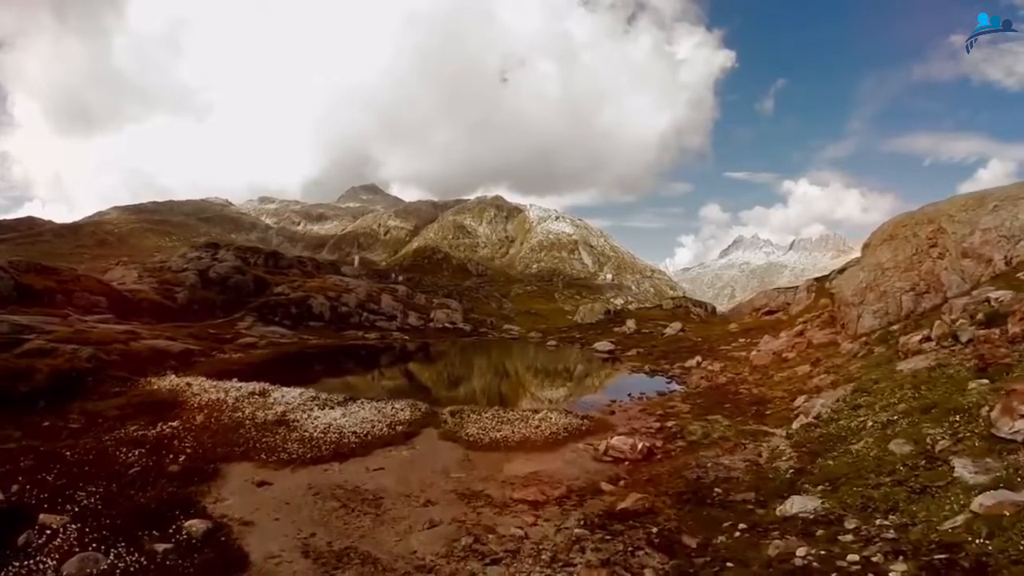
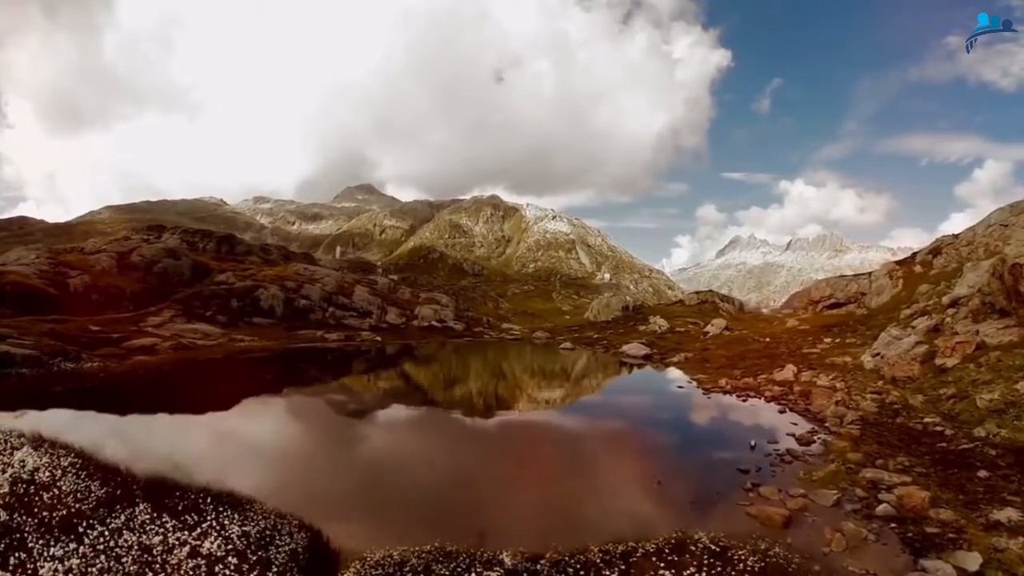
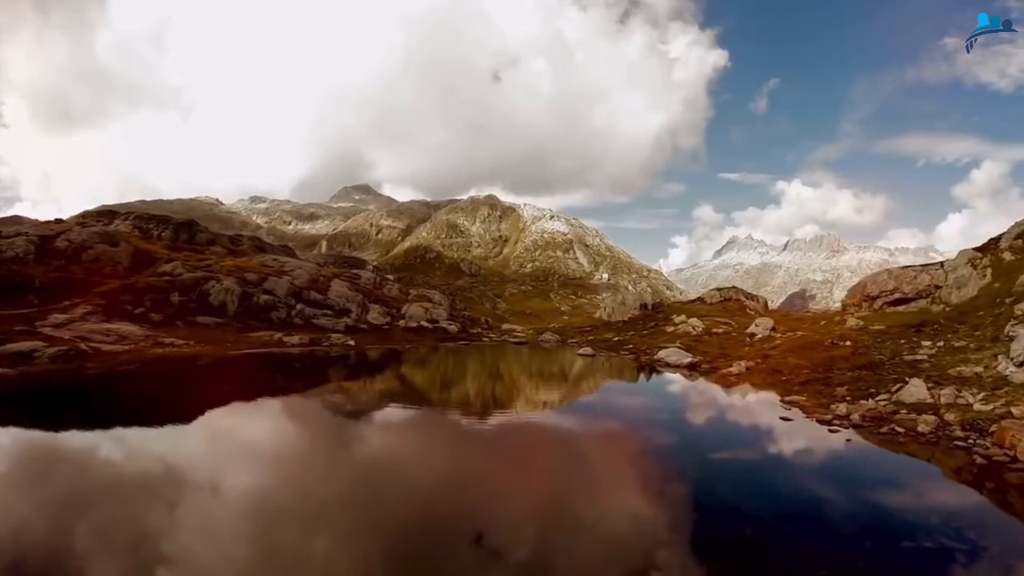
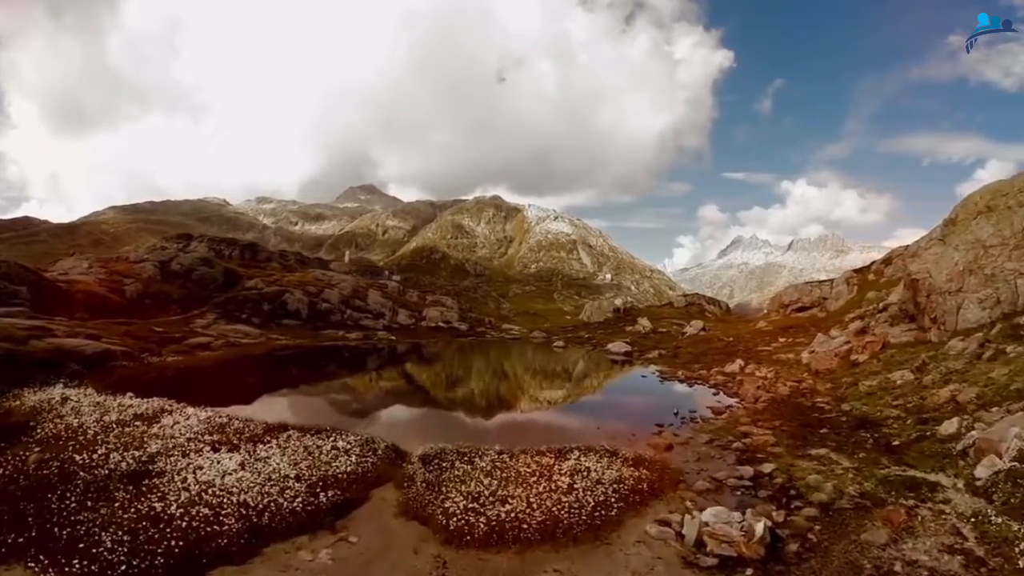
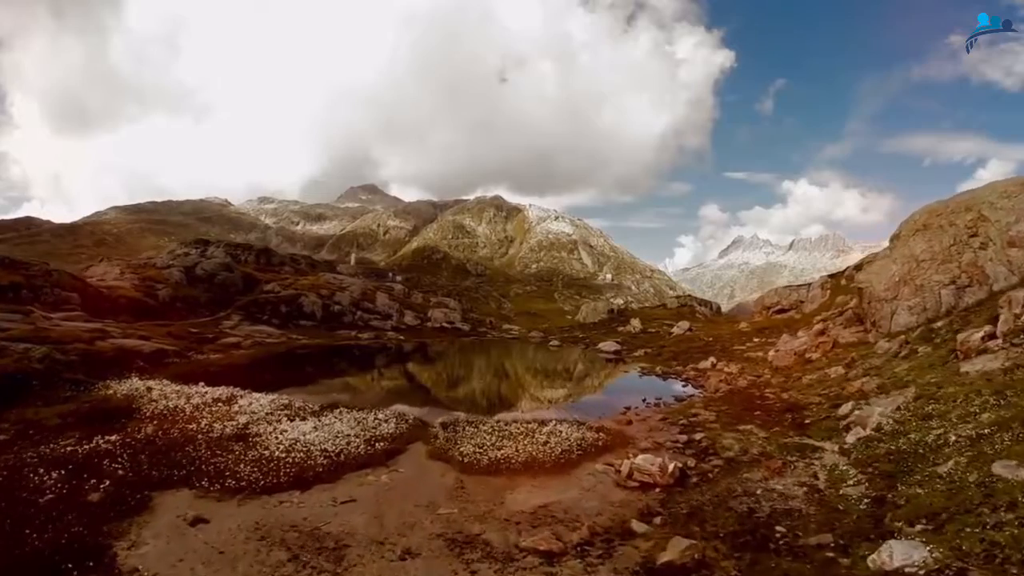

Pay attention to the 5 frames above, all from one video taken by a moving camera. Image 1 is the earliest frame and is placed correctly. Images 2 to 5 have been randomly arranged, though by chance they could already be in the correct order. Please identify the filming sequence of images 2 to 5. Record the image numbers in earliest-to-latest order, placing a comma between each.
5, 4, 2, 3
